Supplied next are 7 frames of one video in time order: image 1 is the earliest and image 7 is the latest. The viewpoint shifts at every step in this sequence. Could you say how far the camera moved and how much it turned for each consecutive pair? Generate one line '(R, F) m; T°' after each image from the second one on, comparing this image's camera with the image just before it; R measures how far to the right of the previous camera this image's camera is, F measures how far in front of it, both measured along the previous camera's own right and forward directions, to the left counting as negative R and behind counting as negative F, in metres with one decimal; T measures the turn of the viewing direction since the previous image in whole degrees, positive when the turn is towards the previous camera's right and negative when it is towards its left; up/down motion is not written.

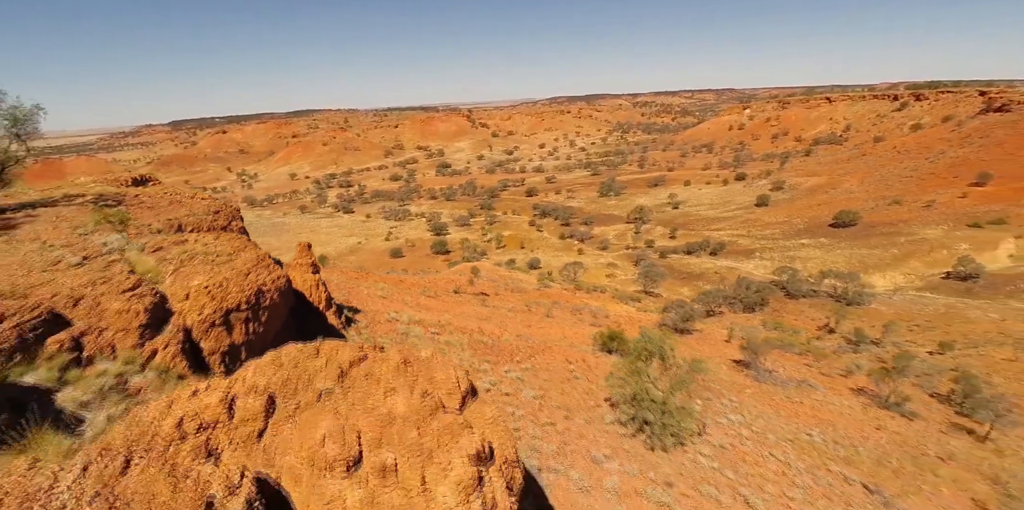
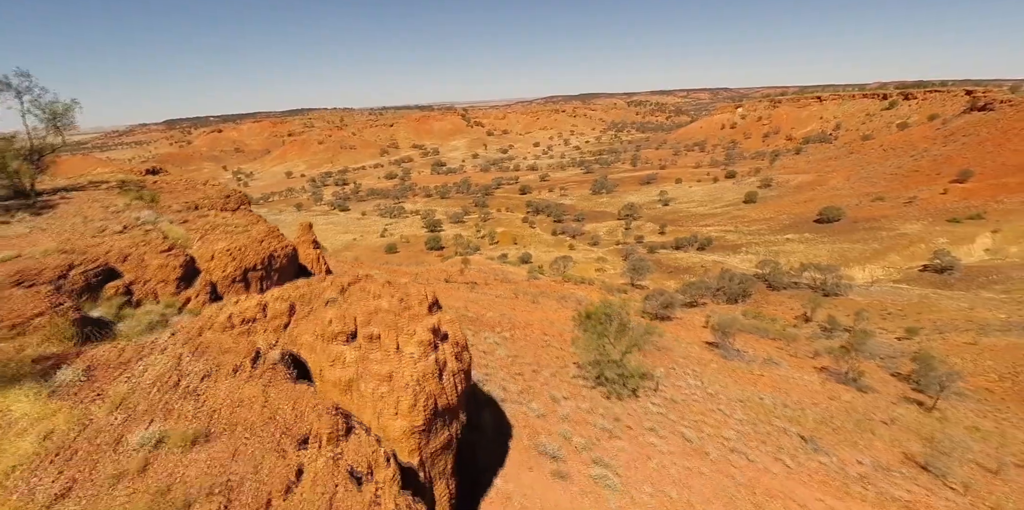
(+0.4, -1.1) m; 0°
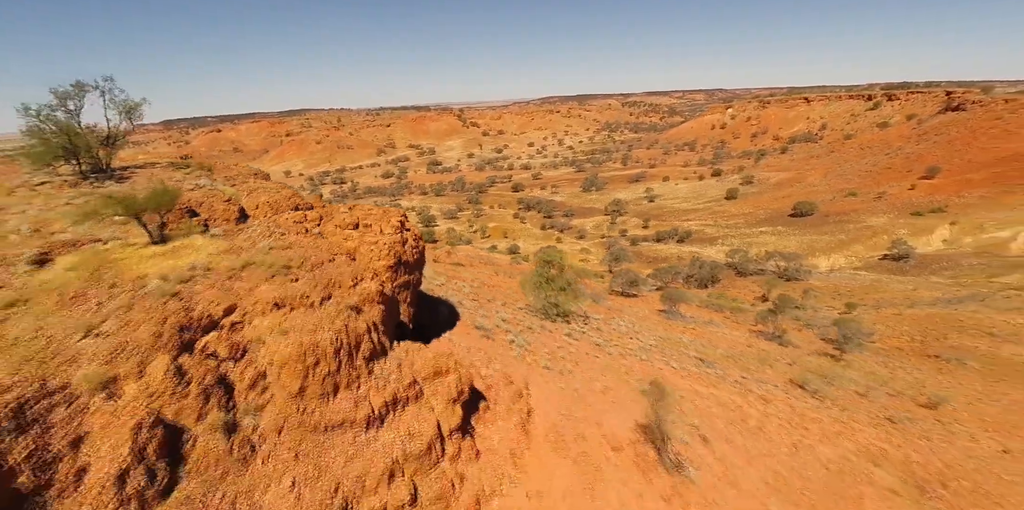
(+1.0, -2.9) m; 0°
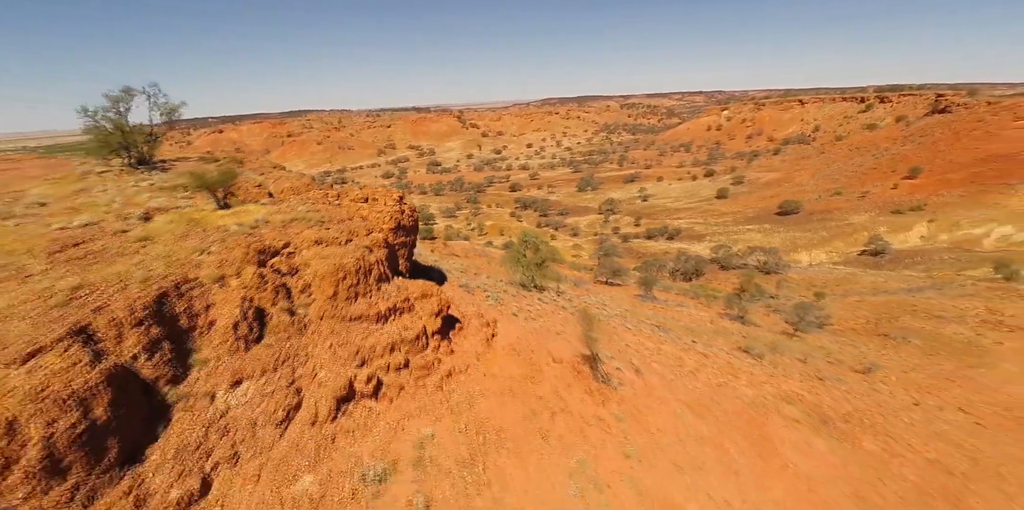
(+0.5, -2.1) m; 0°
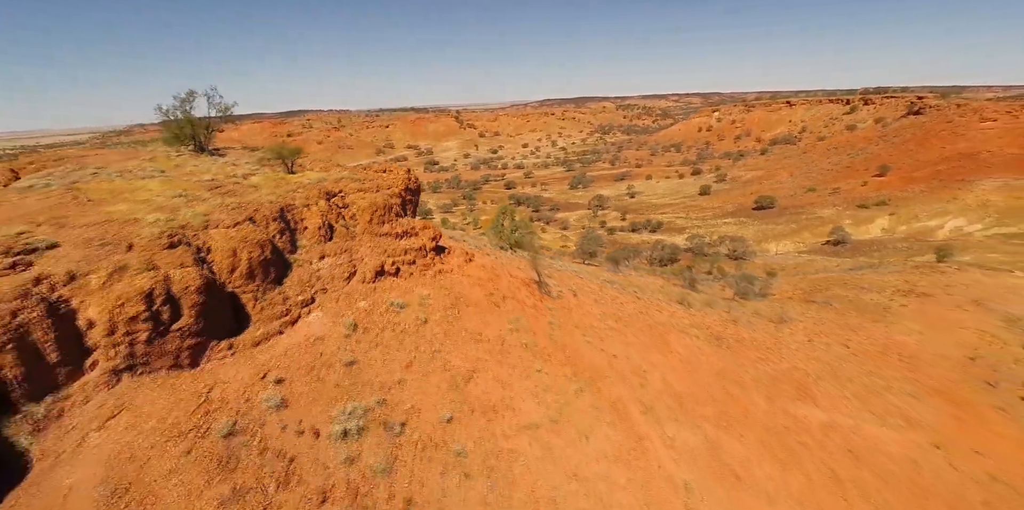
(+0.7, -3.8) m; 0°
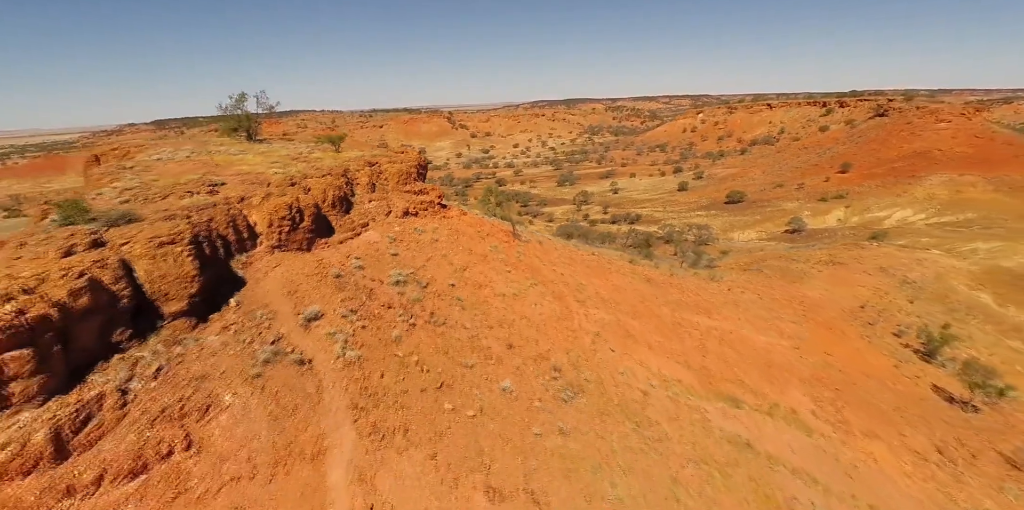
(+0.4, -4.9) m; +1°
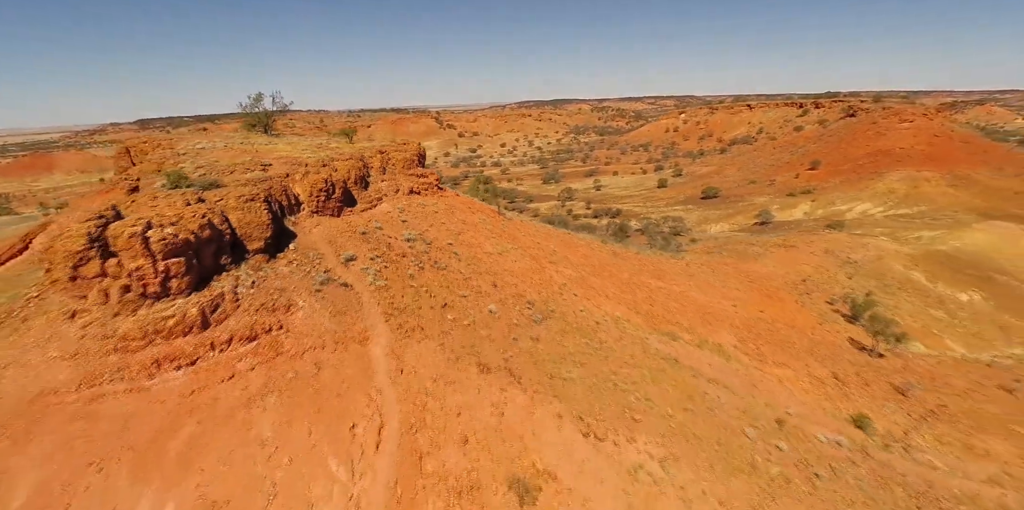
(+0.1, -3.3) m; +1°
